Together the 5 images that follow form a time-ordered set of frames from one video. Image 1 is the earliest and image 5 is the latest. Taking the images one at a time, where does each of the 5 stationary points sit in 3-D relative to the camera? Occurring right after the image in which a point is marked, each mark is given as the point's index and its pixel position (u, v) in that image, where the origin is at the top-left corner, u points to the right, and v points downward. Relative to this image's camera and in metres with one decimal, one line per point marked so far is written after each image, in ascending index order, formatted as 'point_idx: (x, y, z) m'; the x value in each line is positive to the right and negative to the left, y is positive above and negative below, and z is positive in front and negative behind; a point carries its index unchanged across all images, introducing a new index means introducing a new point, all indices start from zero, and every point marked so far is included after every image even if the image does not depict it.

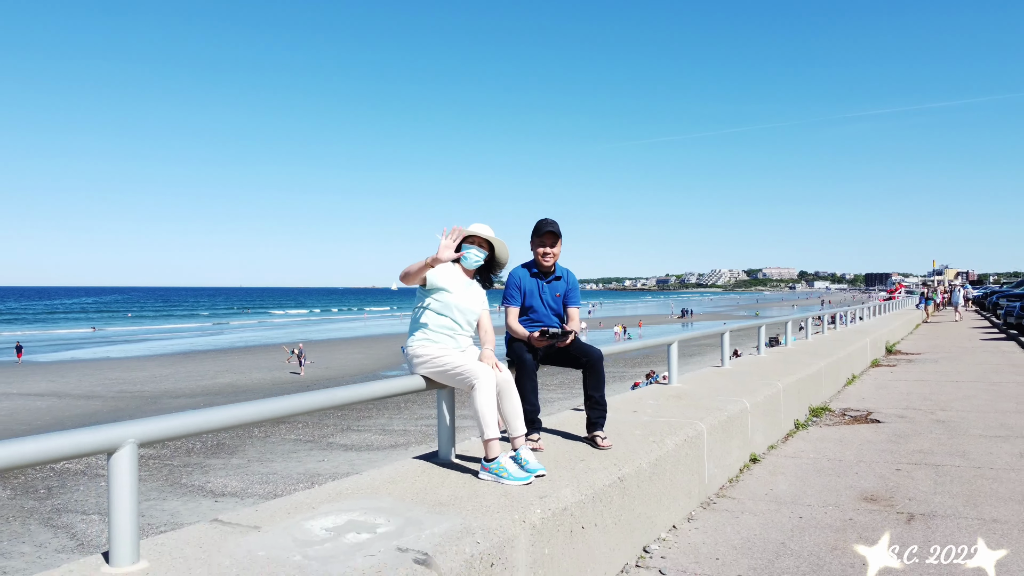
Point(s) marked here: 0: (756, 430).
0: (+1.0, -0.6, +2.8) m
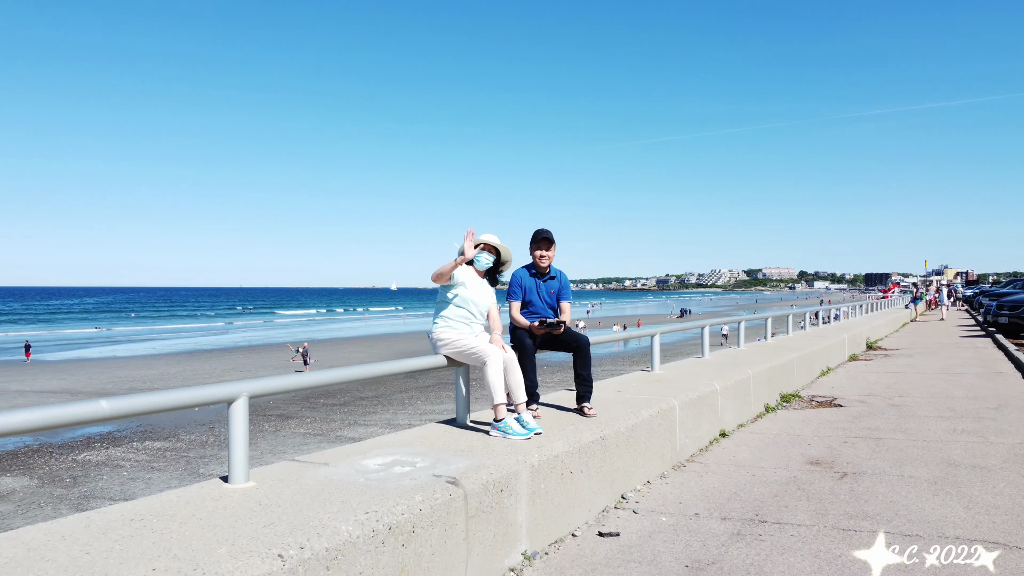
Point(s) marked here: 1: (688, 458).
0: (+1.0, -0.6, +3.2) m
1: (+0.8, -0.8, +3.0) m
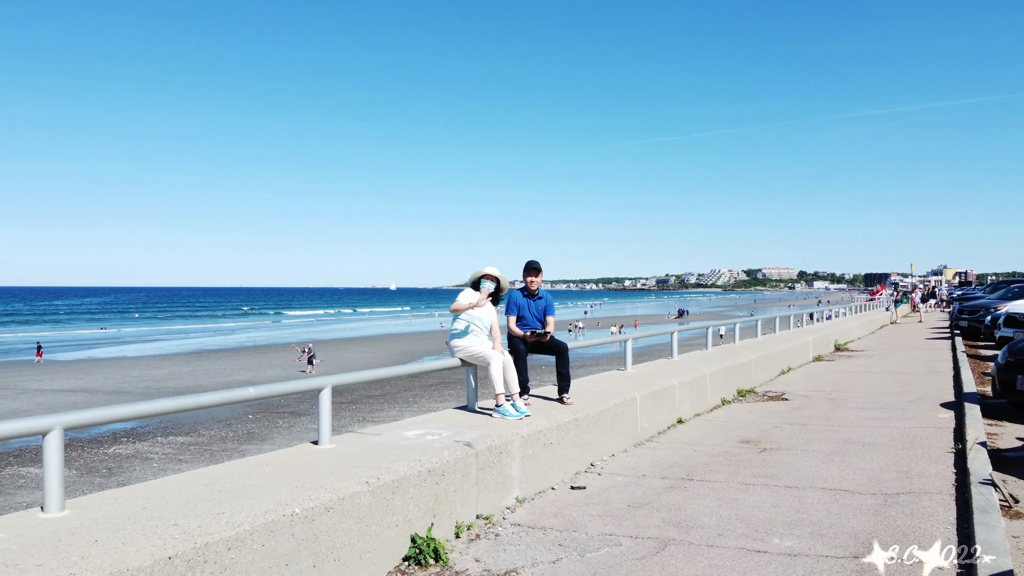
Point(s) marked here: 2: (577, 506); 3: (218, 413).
0: (+1.0, -0.7, +3.9) m
1: (+0.8, -0.8, +3.6) m
2: (+0.3, -1.0, +2.8) m
3: (-5.7, -2.4, +12.8) m
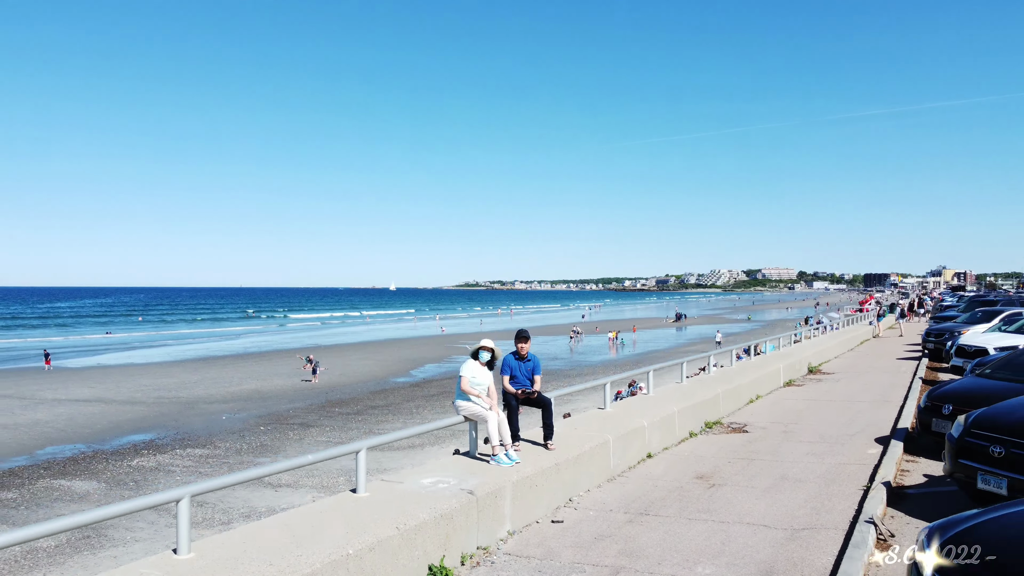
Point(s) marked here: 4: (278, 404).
0: (+1.0, -1.0, +4.5) m
1: (+0.7, -1.2, +4.3) m
2: (+0.2, -1.3, +3.5) m
3: (-5.8, -2.8, +13.5) m
4: (-5.8, -2.8, +16.1) m
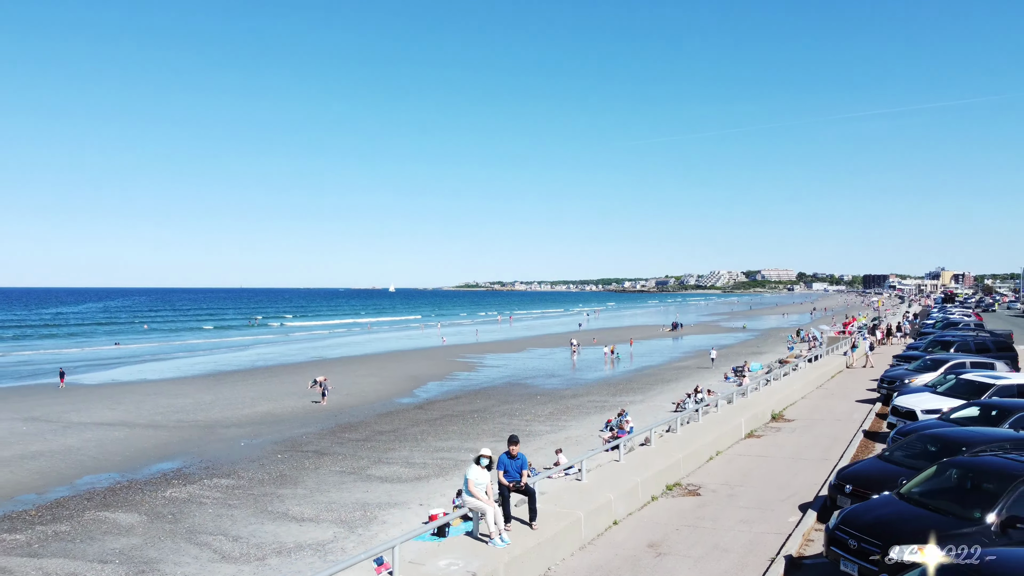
0: (+0.9, -1.8, +5.6) m
1: (+0.7, -2.0, +5.4) m
2: (+0.2, -2.1, +4.5) m
3: (-5.8, -3.6, +14.5) m
4: (-5.8, -3.7, +17.2) m
